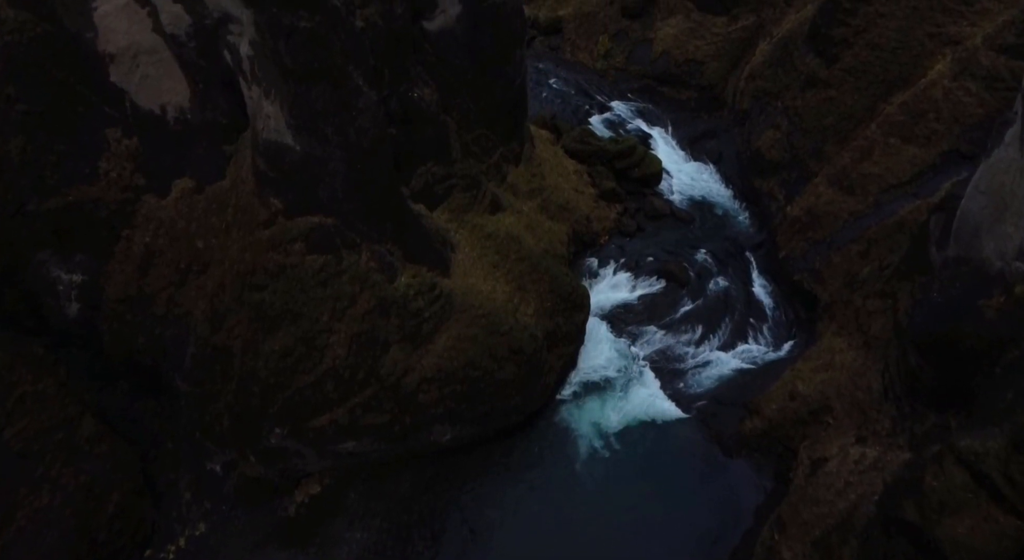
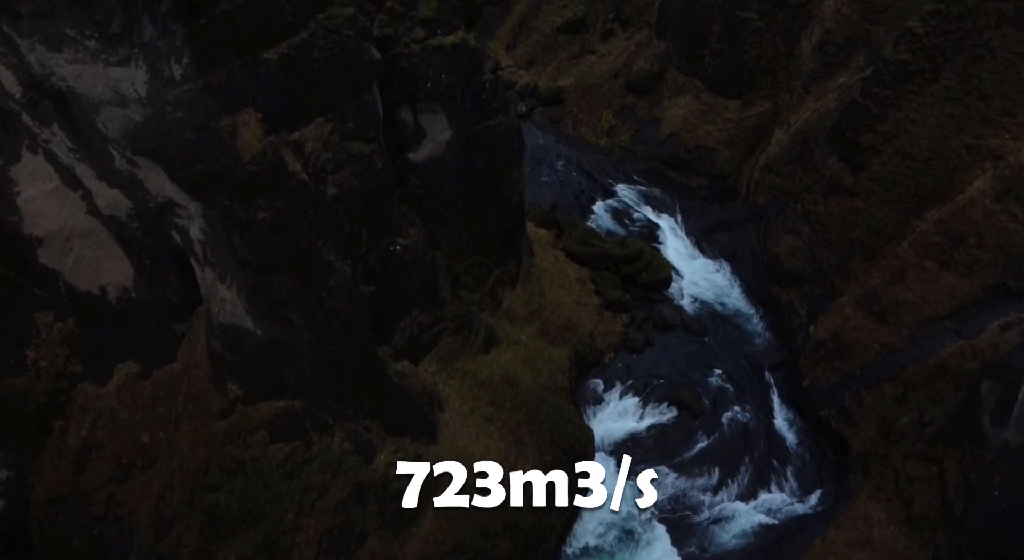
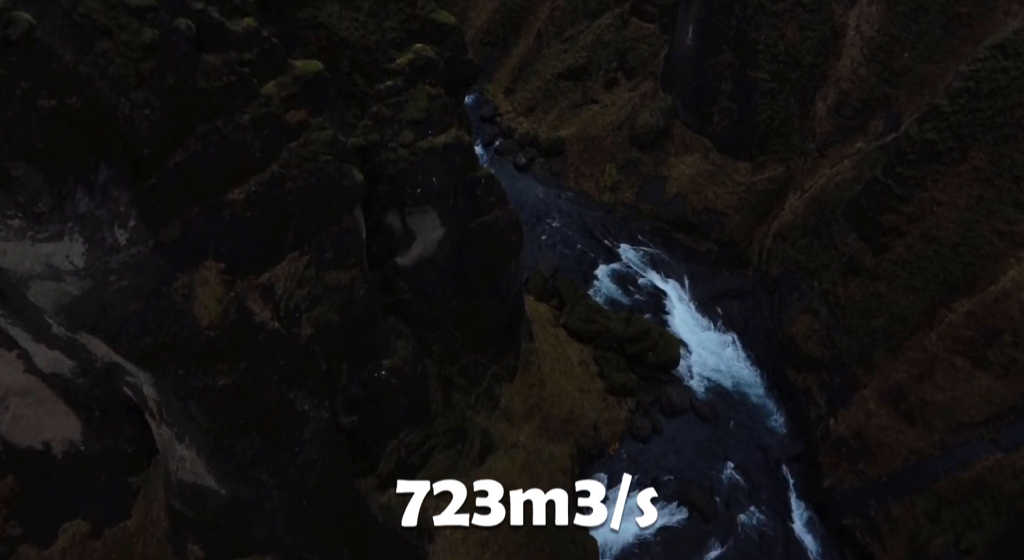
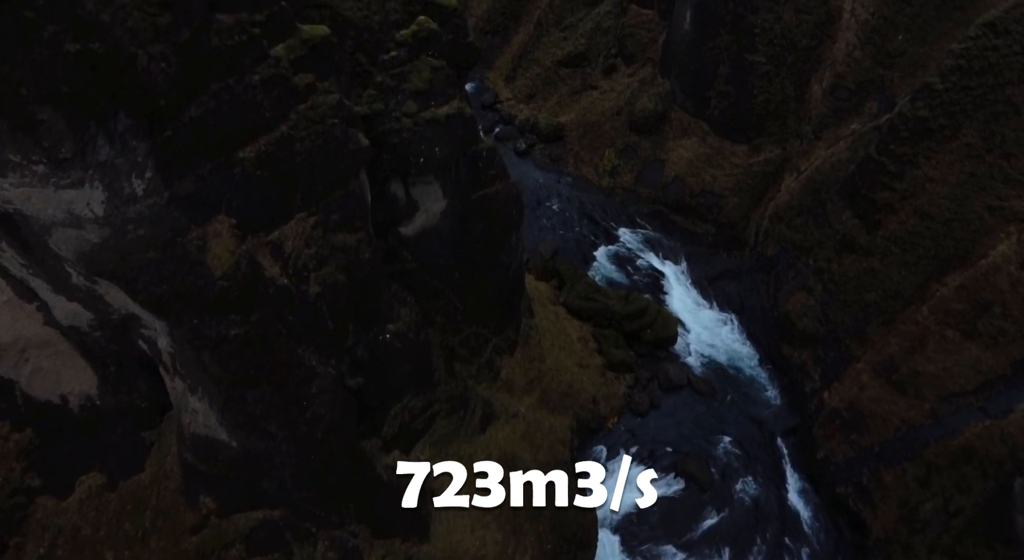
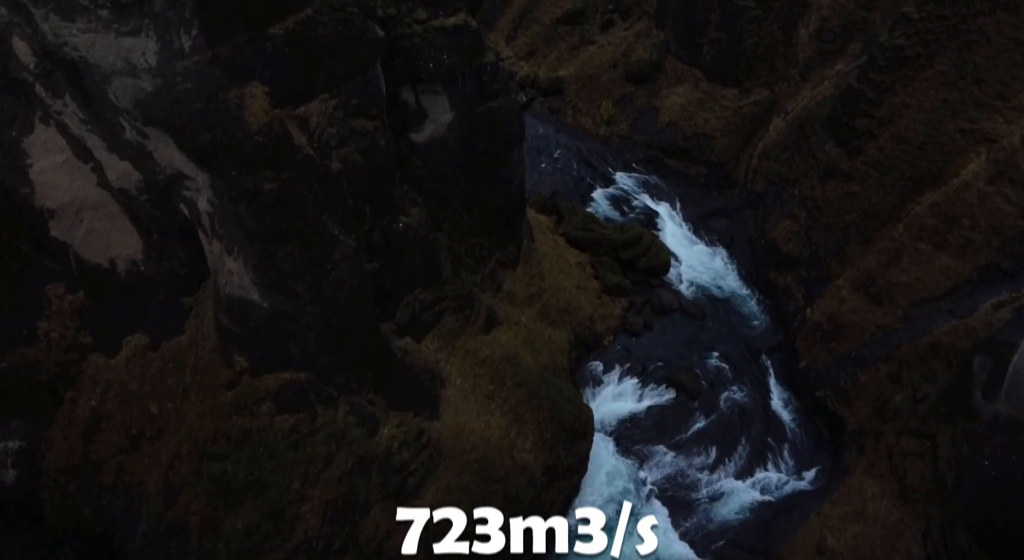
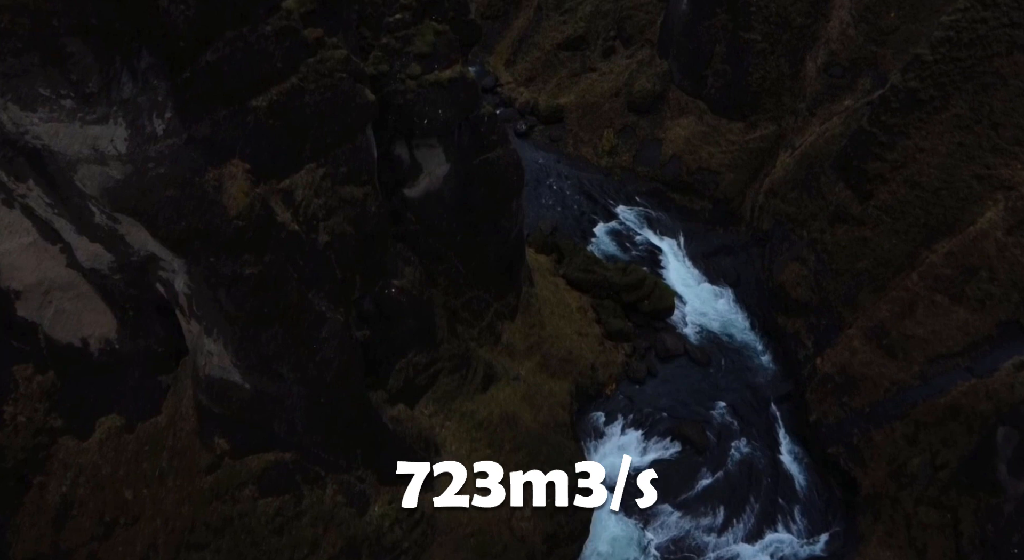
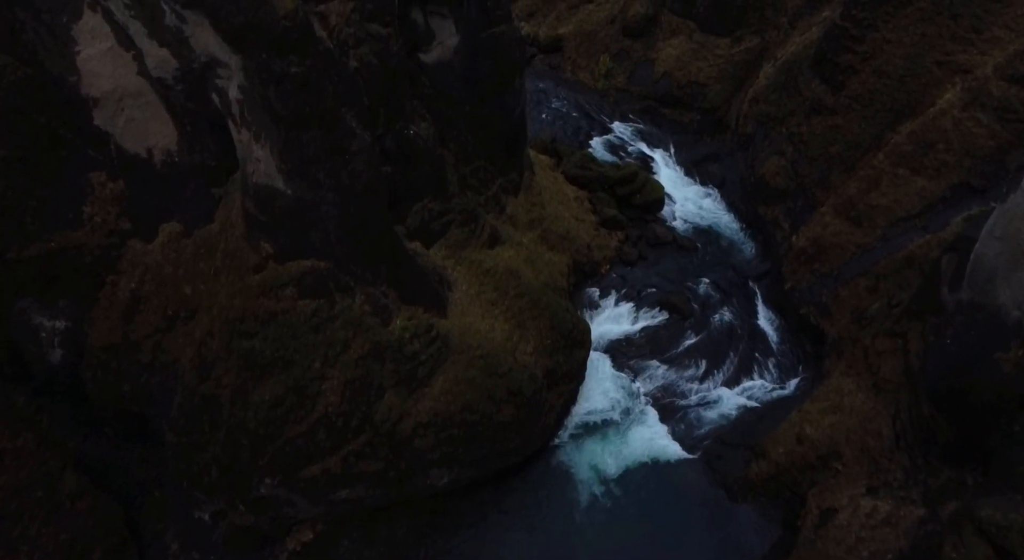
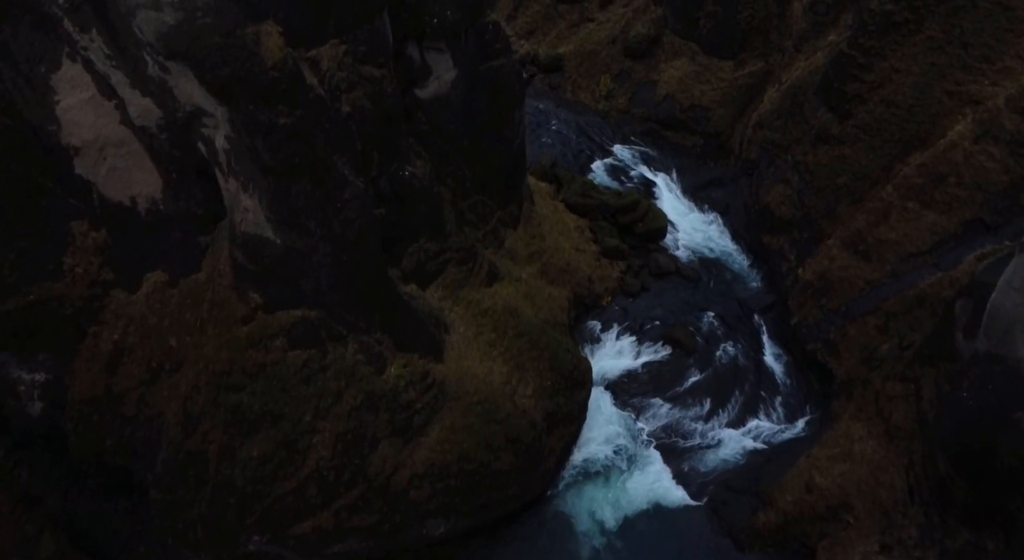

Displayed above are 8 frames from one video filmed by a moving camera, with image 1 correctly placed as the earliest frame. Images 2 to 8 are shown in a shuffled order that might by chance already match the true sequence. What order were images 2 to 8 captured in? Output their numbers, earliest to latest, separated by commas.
7, 8, 5, 2, 6, 4, 3
